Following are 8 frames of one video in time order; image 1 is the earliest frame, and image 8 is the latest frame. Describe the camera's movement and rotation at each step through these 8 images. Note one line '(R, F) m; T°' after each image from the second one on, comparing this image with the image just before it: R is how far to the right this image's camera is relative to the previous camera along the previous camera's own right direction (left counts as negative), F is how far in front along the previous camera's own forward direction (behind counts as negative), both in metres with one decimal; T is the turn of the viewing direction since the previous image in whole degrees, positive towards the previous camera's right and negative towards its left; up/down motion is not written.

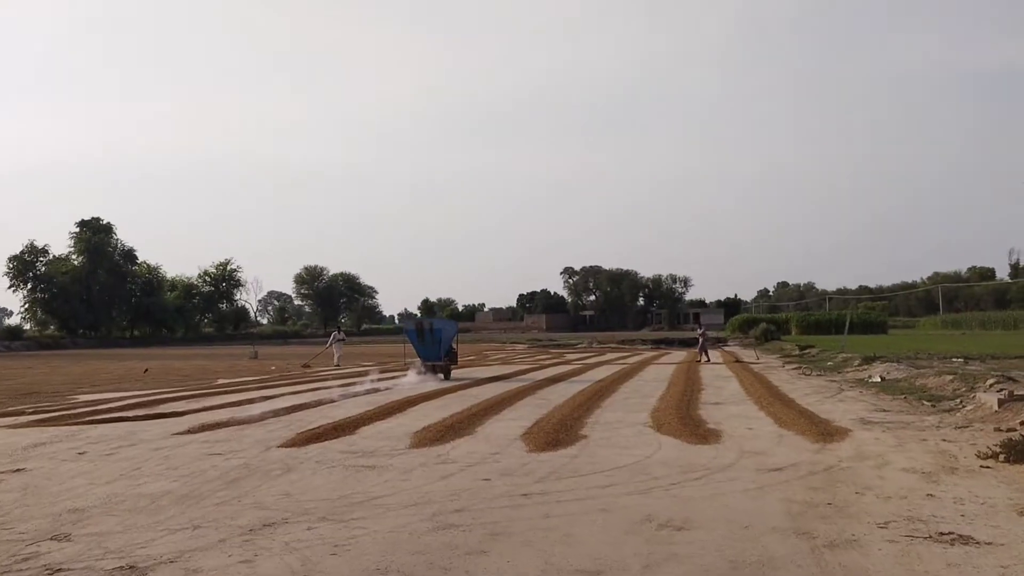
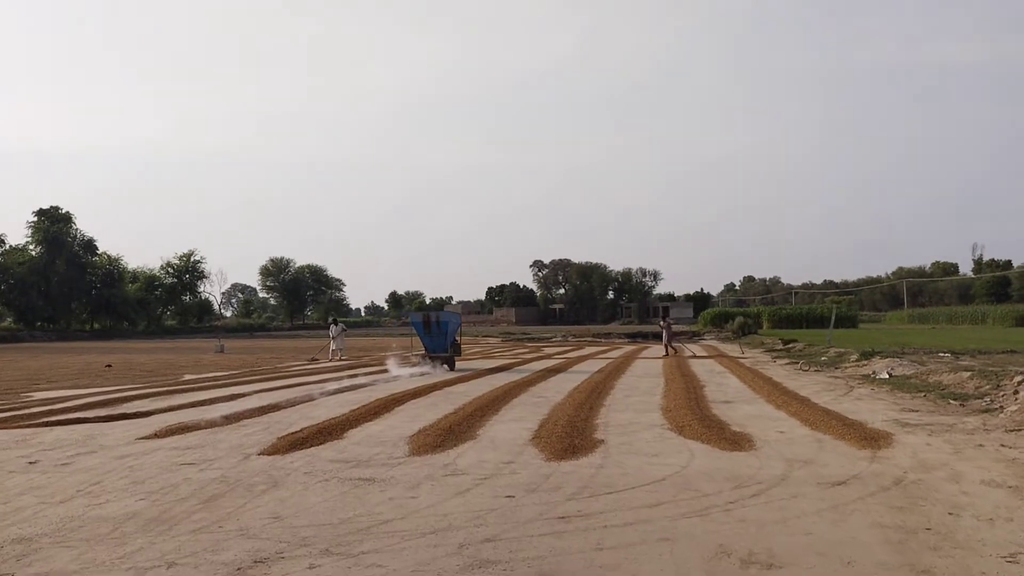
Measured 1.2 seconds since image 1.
(-0.4, +1.1) m; +2°
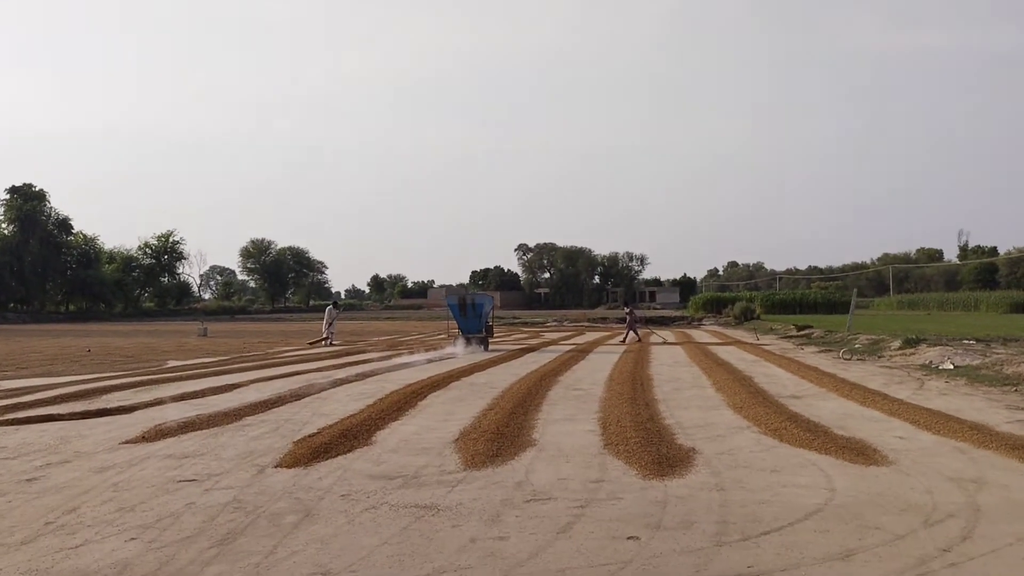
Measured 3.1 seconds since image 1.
(-0.8, +1.7) m; +1°
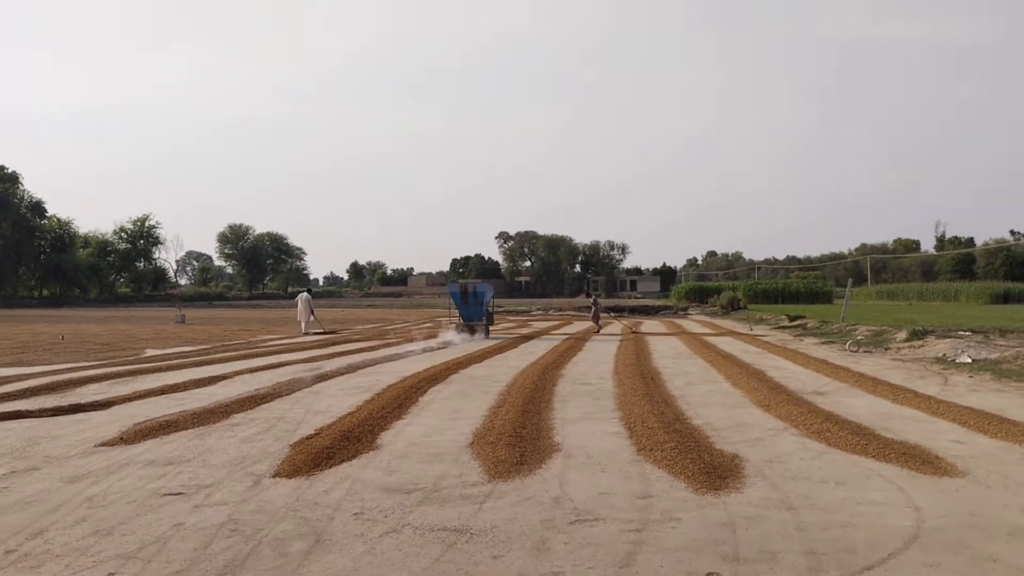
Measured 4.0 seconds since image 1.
(-0.4, +0.8) m; +1°
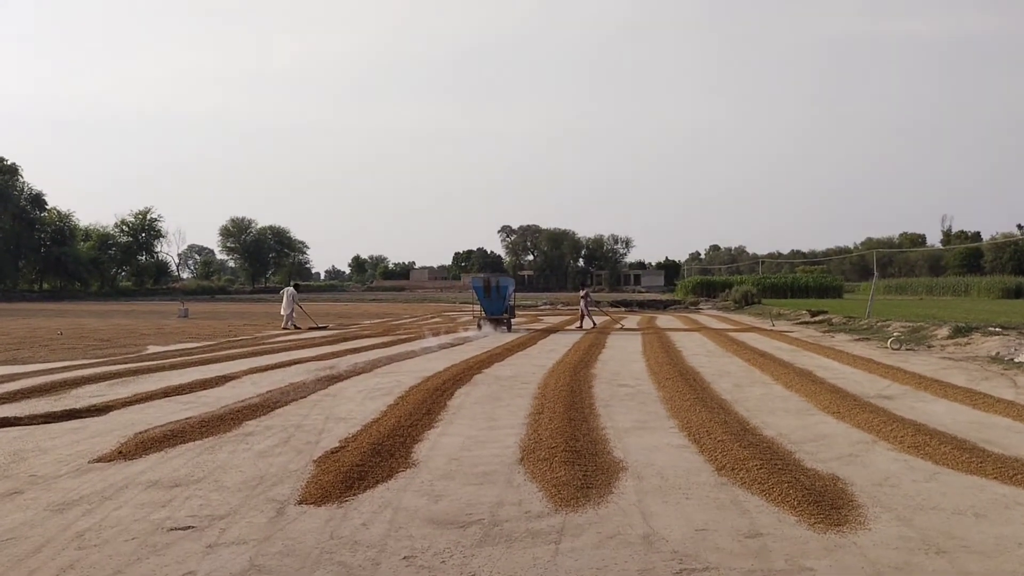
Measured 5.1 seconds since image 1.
(-0.4, +1.0) m; 0°
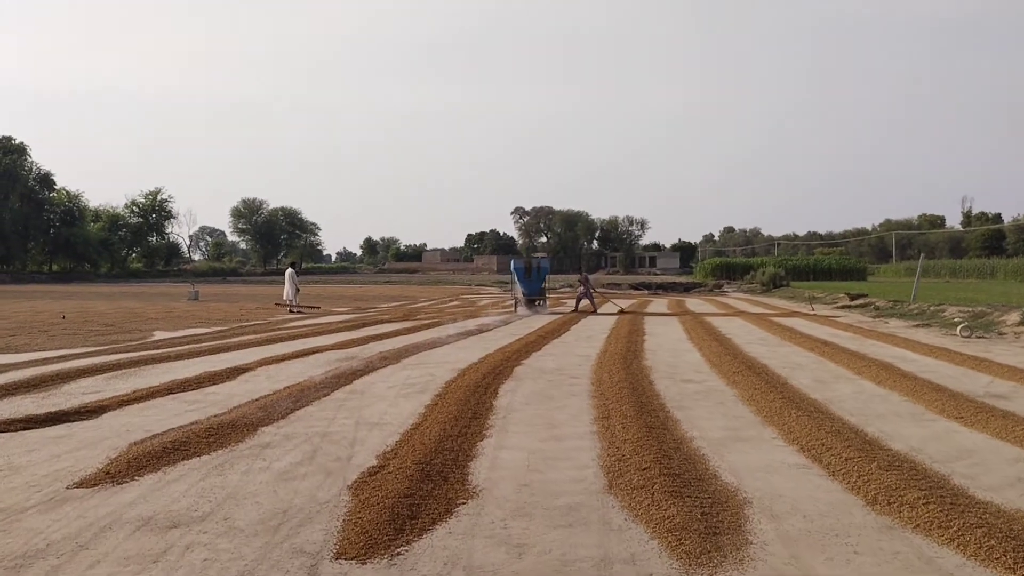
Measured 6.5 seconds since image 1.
(-0.4, +1.4) m; -1°
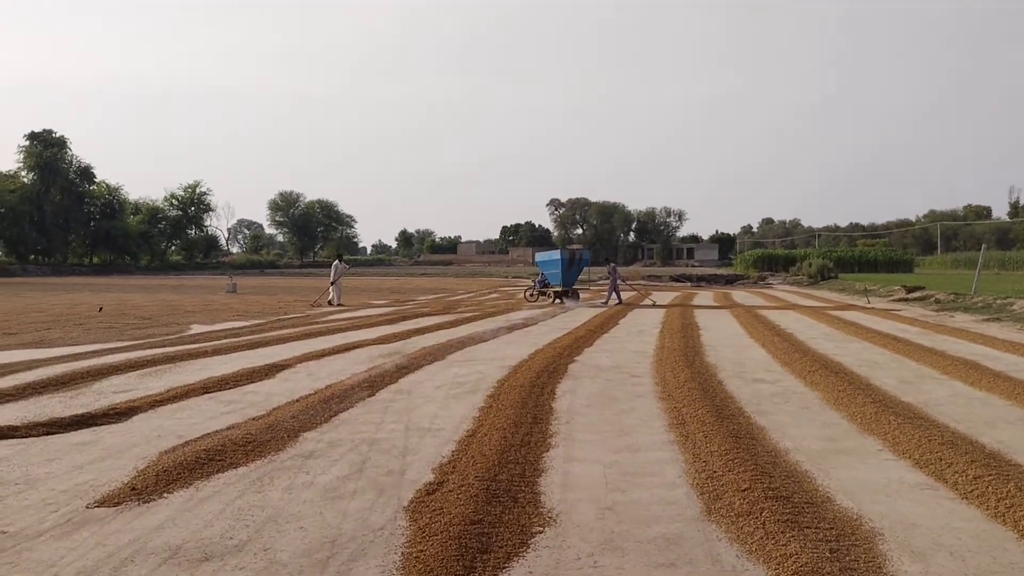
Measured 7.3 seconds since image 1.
(-0.2, +0.7) m; -2°
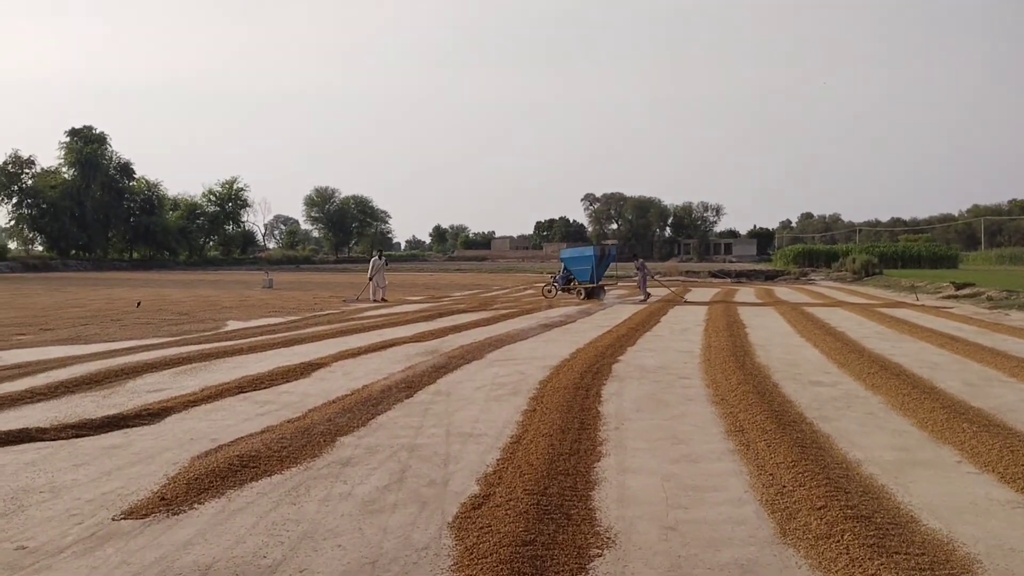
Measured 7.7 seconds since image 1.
(-0.1, +0.4) m; -2°
